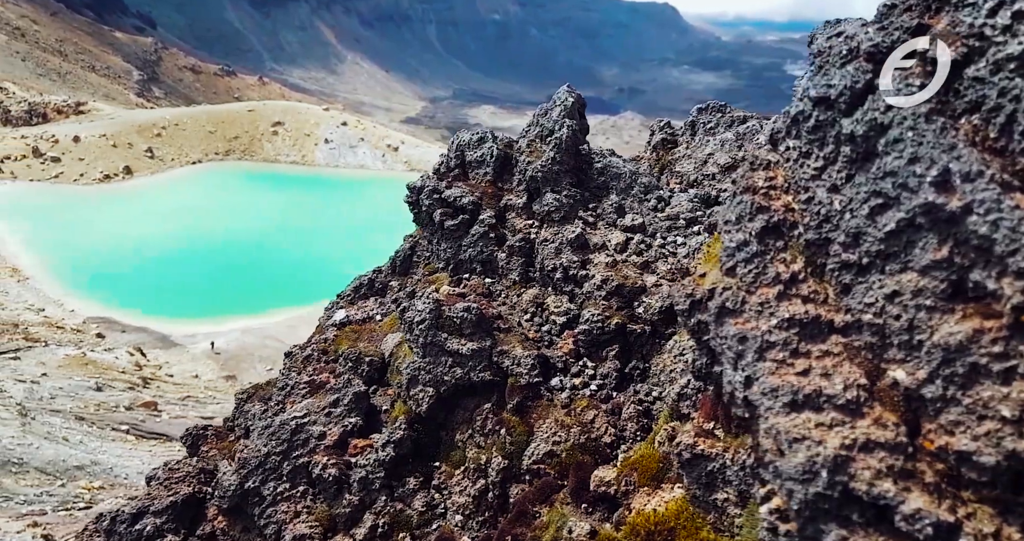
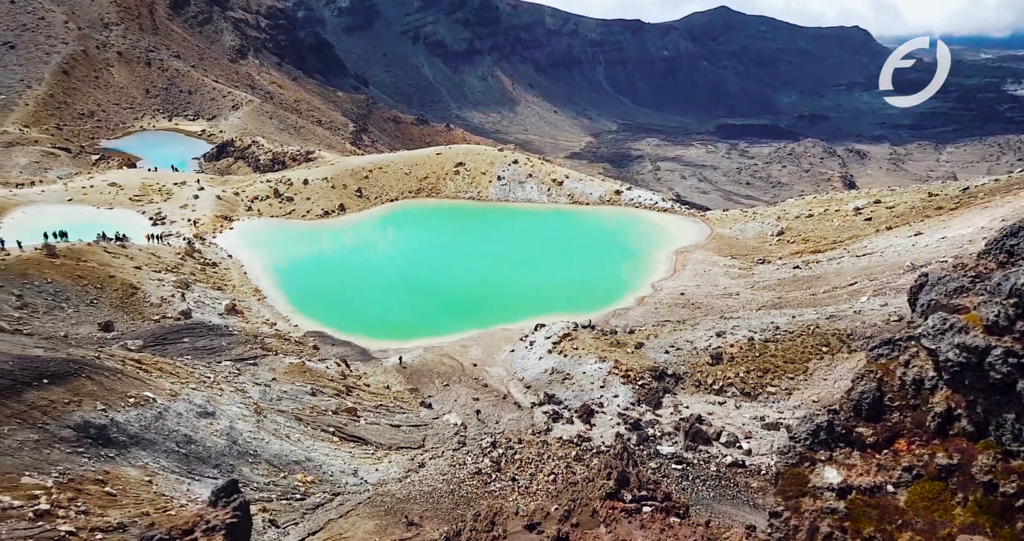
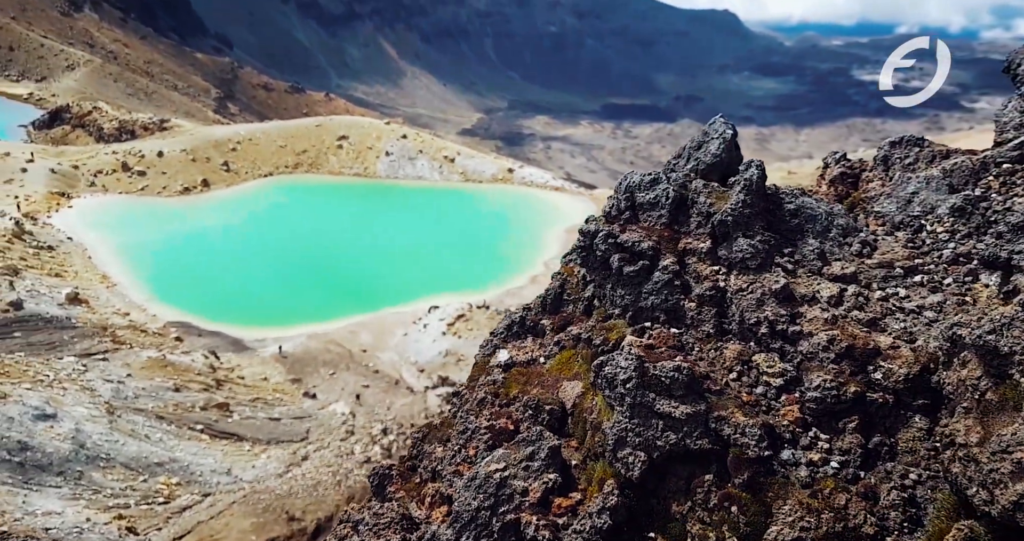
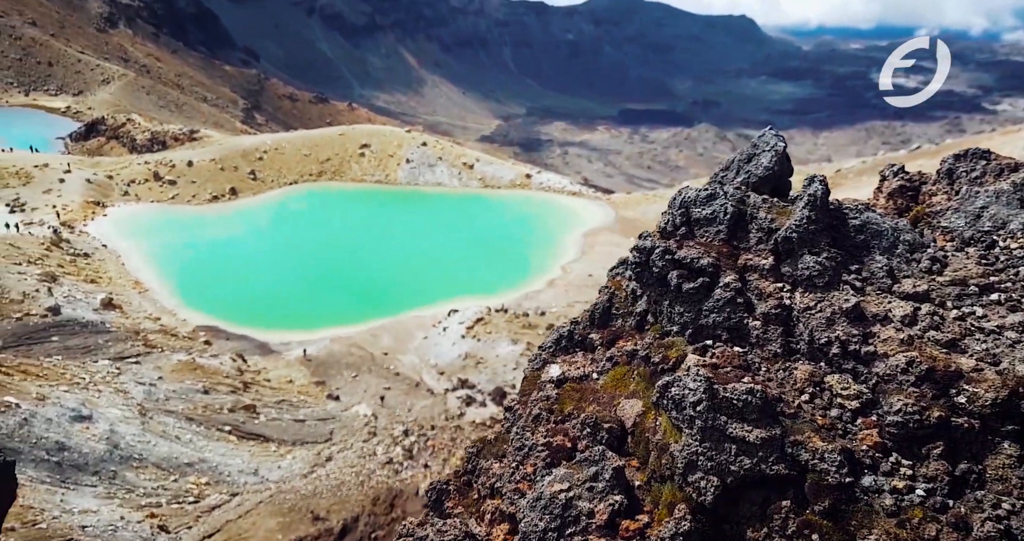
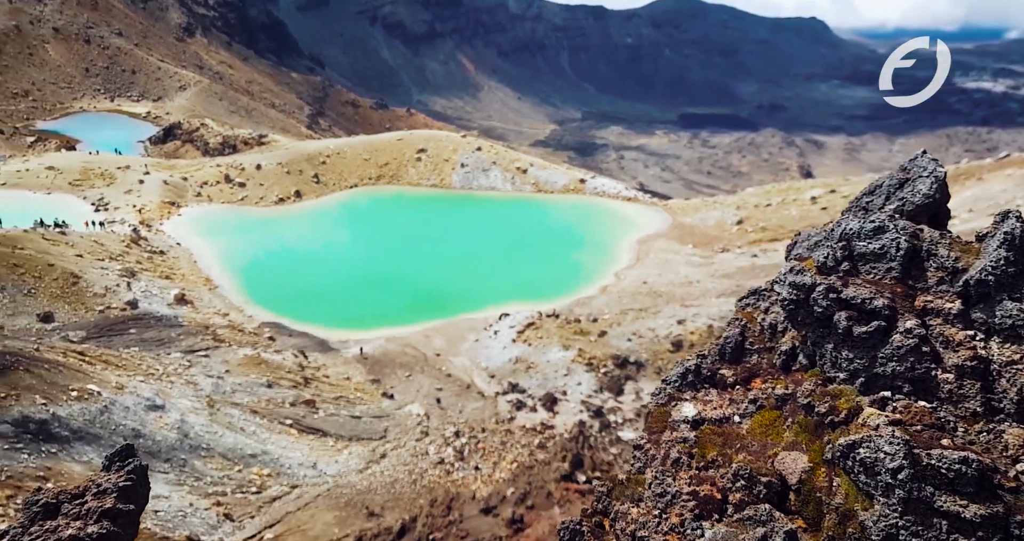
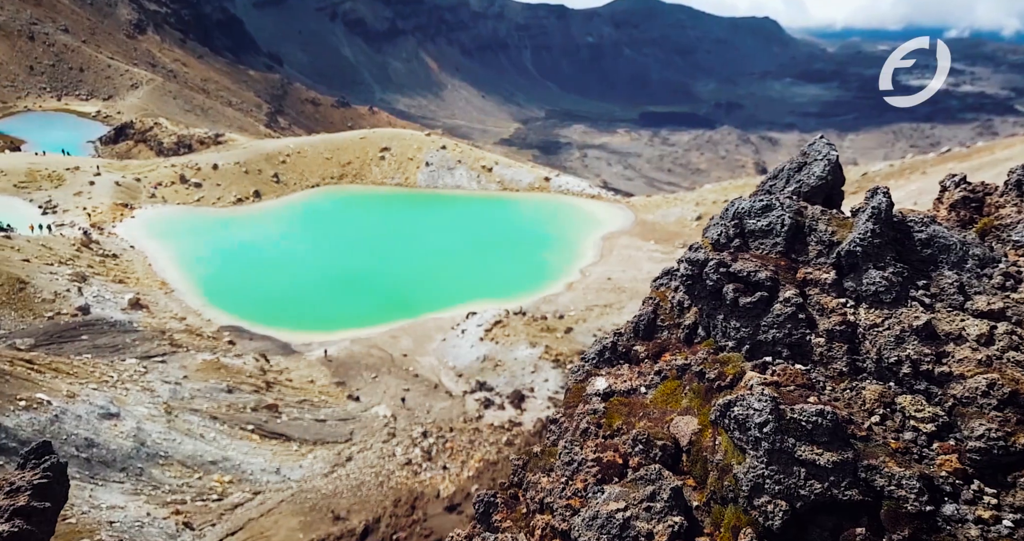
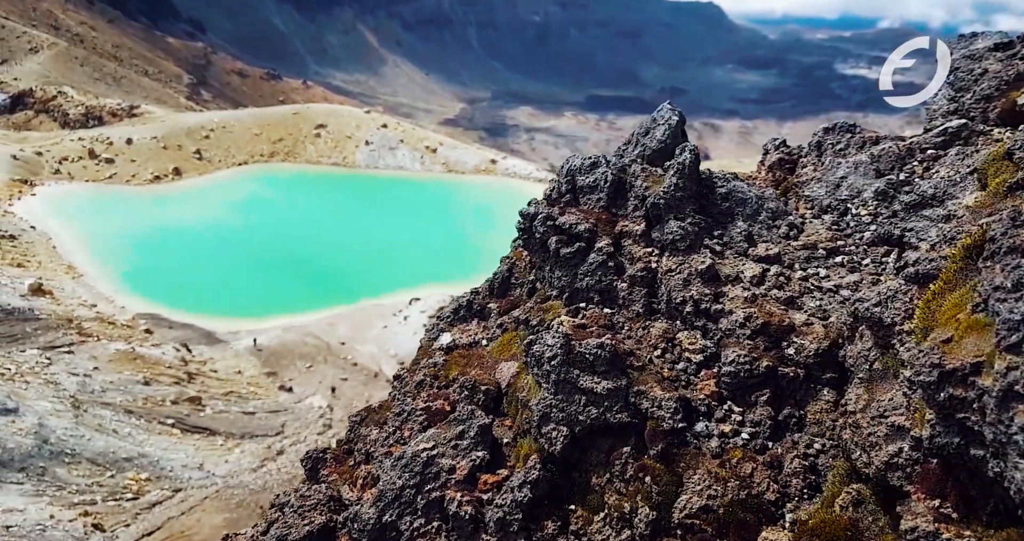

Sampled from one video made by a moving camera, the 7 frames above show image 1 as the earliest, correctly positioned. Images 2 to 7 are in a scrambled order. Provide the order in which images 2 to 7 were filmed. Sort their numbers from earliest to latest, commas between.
7, 3, 4, 6, 5, 2
